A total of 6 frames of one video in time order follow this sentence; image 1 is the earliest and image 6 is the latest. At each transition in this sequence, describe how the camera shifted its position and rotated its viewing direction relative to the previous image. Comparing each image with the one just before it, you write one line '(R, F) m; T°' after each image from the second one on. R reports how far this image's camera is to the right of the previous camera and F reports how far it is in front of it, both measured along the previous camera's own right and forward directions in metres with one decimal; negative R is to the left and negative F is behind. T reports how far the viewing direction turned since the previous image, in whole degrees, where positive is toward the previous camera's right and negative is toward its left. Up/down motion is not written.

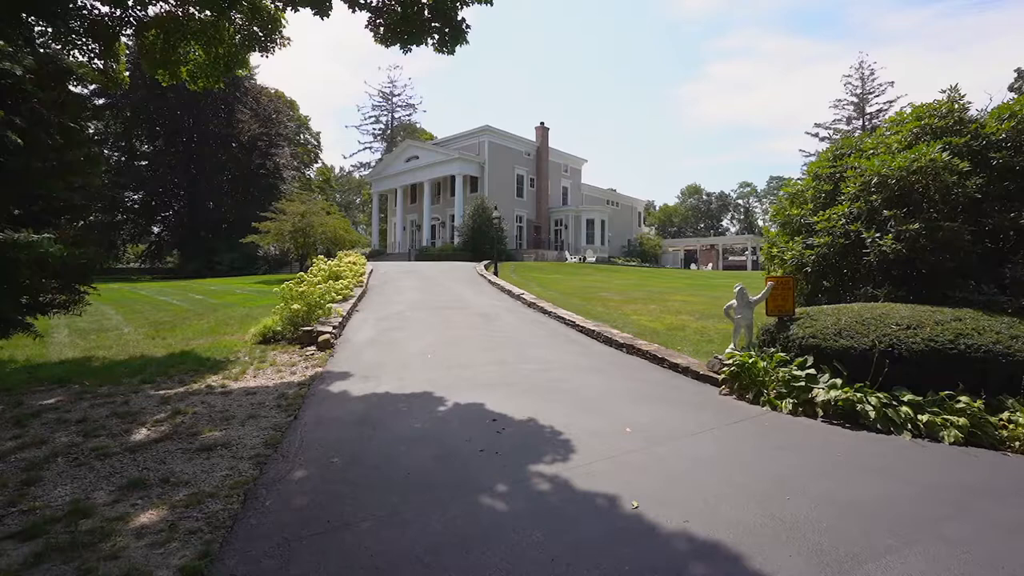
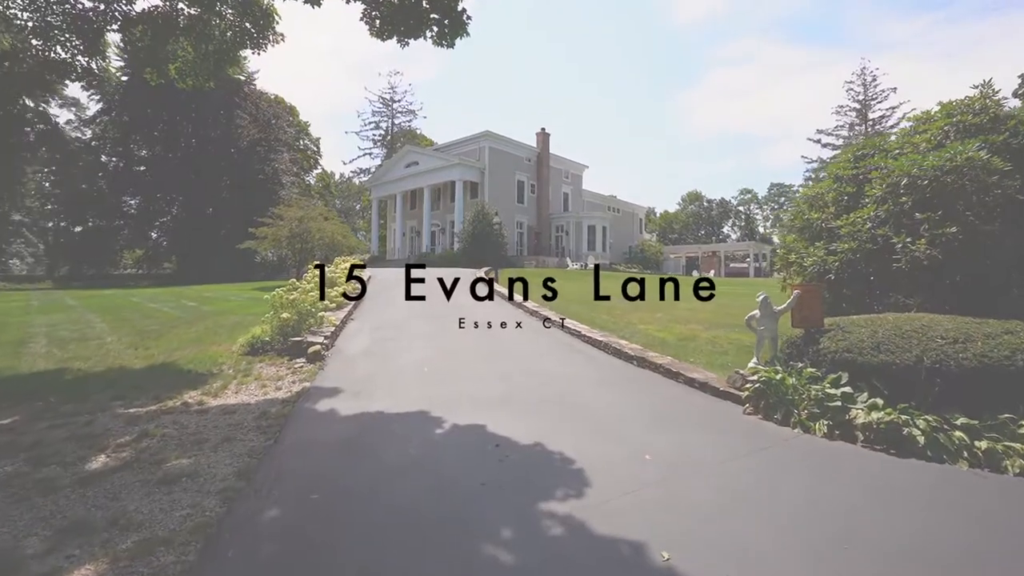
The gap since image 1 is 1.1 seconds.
(0.0, +0.5) m; 0°
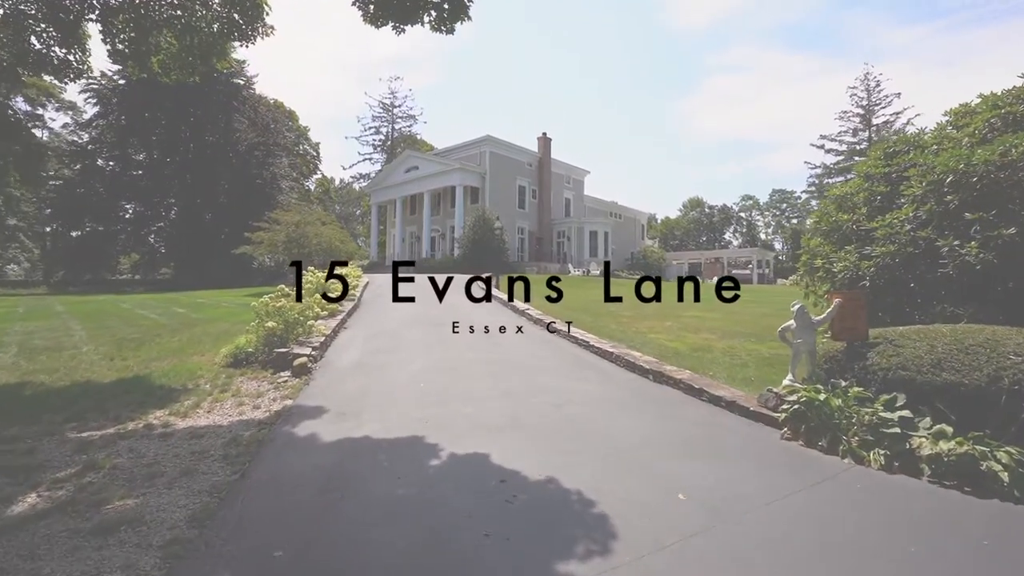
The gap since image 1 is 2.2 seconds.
(-0.1, +0.6) m; 0°
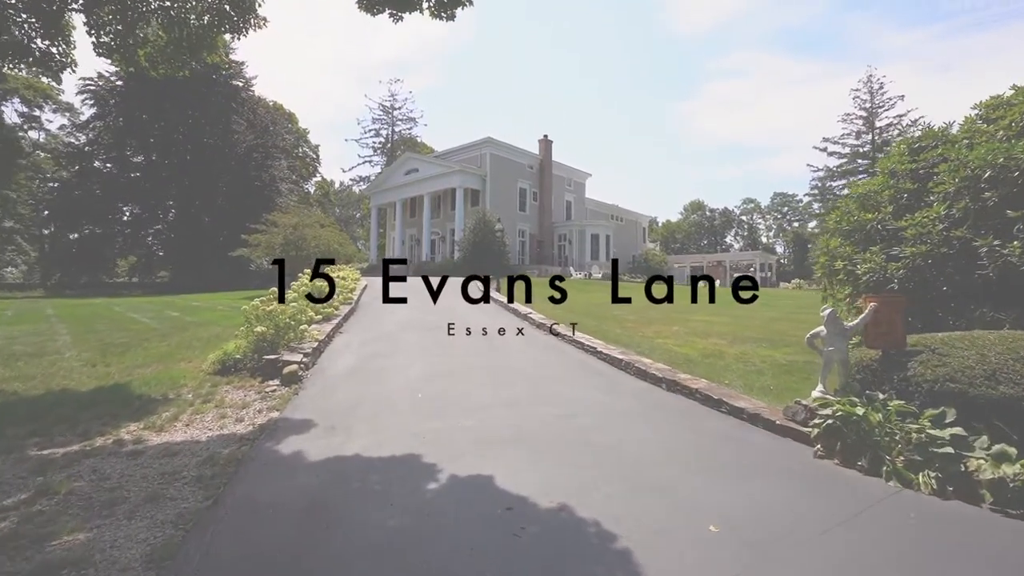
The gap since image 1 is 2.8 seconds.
(0.0, +0.4) m; 0°
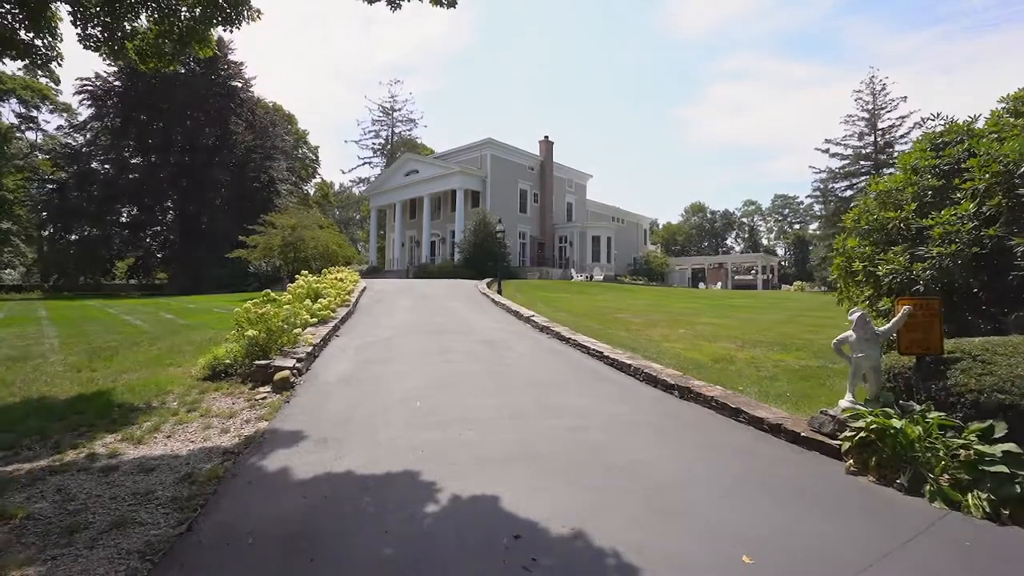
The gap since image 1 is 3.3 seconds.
(0.0, +0.3) m; 0°
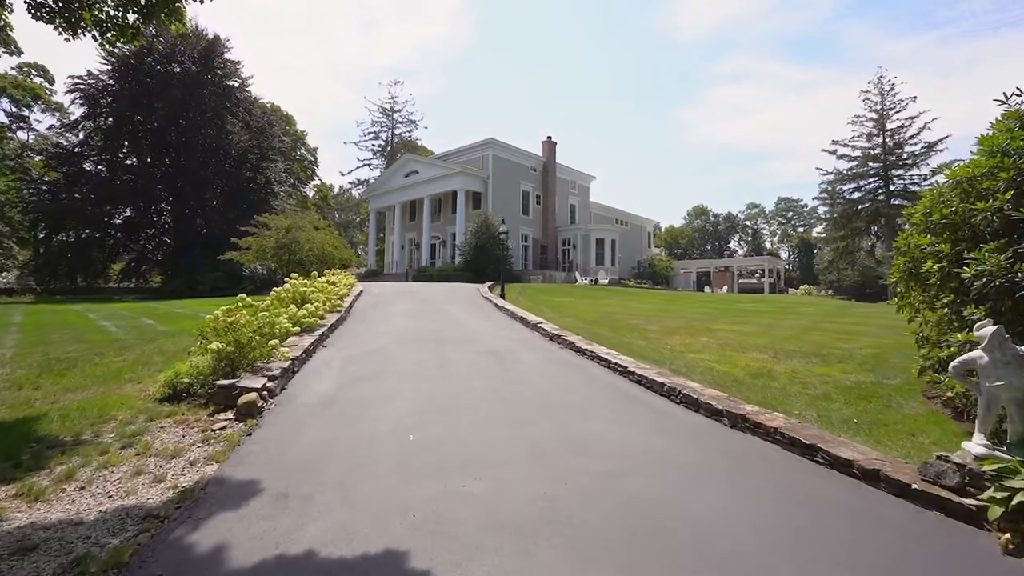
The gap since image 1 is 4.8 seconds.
(-0.1, +1.1) m; 0°
